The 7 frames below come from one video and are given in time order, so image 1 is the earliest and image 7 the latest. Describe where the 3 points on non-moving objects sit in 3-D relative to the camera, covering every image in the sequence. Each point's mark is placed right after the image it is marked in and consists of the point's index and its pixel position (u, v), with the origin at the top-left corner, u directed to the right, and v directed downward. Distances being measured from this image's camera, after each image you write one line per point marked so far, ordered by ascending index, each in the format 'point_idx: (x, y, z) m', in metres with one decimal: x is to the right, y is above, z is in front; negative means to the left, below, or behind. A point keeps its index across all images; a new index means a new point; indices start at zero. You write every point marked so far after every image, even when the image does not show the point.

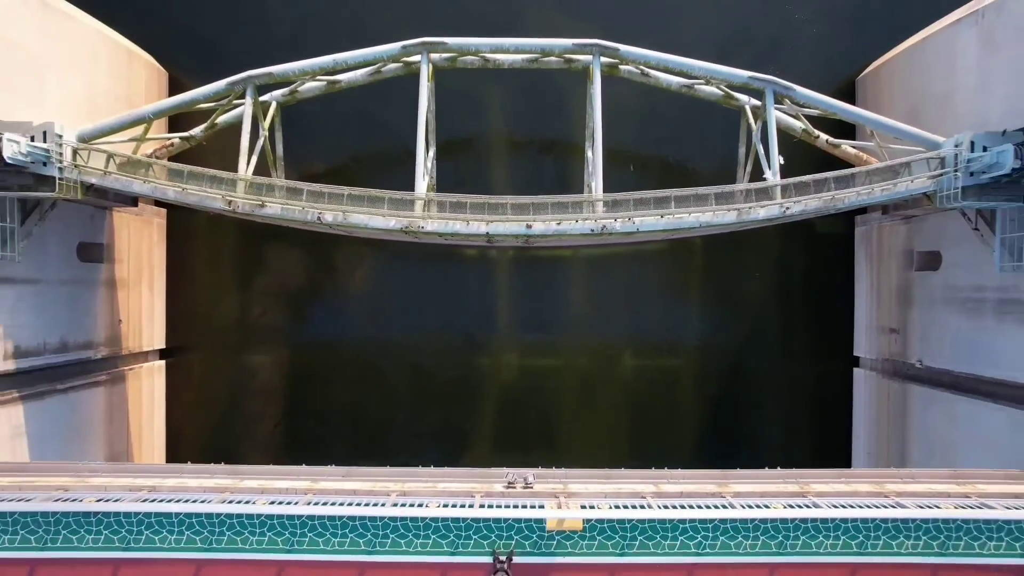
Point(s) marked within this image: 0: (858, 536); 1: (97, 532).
0: (+4.1, -2.9, +5.2) m
1: (-4.9, -2.8, +5.3) m
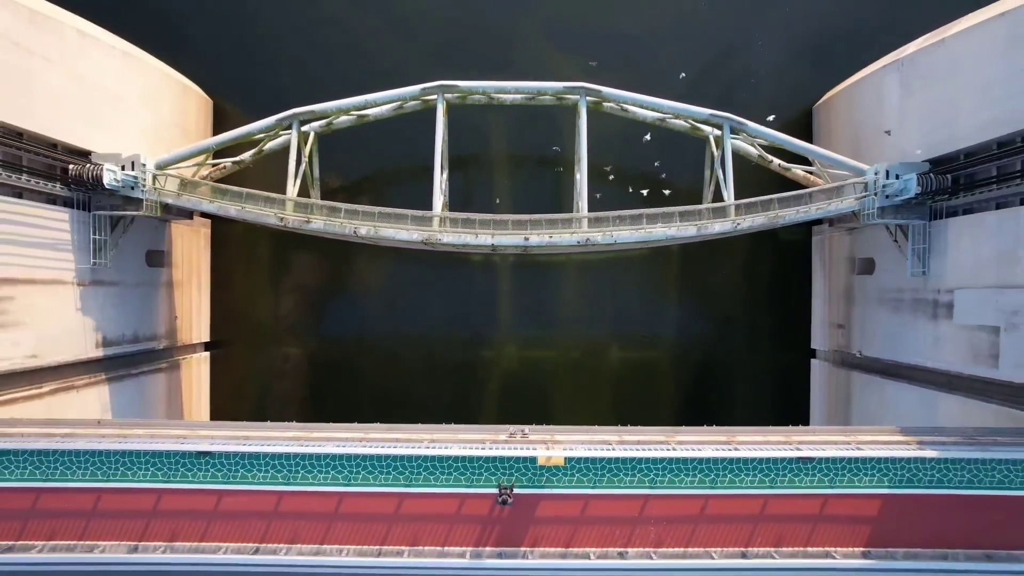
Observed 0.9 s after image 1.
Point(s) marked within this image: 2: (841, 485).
0: (+4.1, -2.9, +7.1) m
1: (-4.9, -2.9, +7.2) m
2: (+5.2, -3.1, +7.1) m
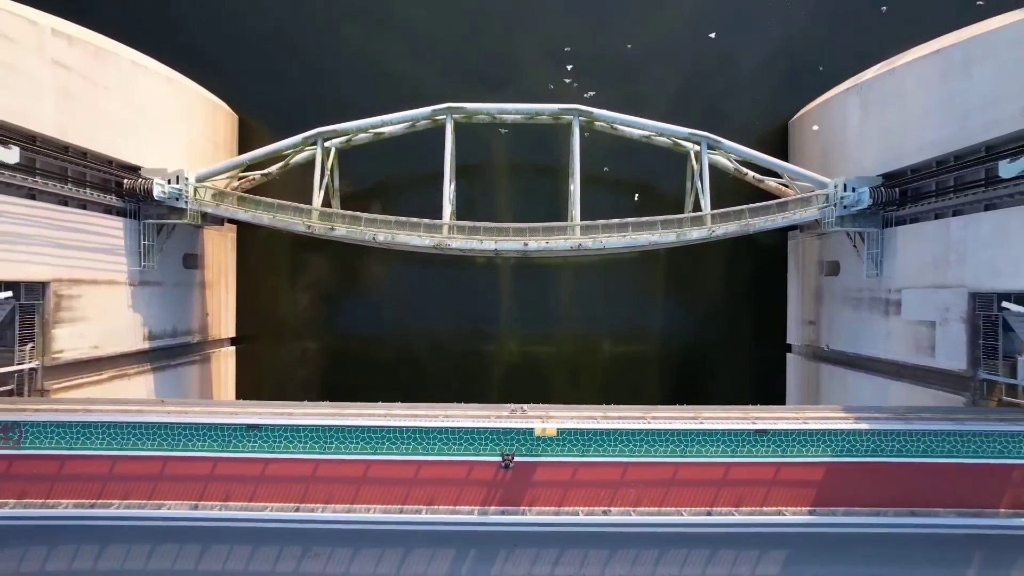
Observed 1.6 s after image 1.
0: (+4.1, -2.9, +8.4) m
1: (-4.9, -2.8, +8.5) m
2: (+5.3, -3.1, +8.4) m
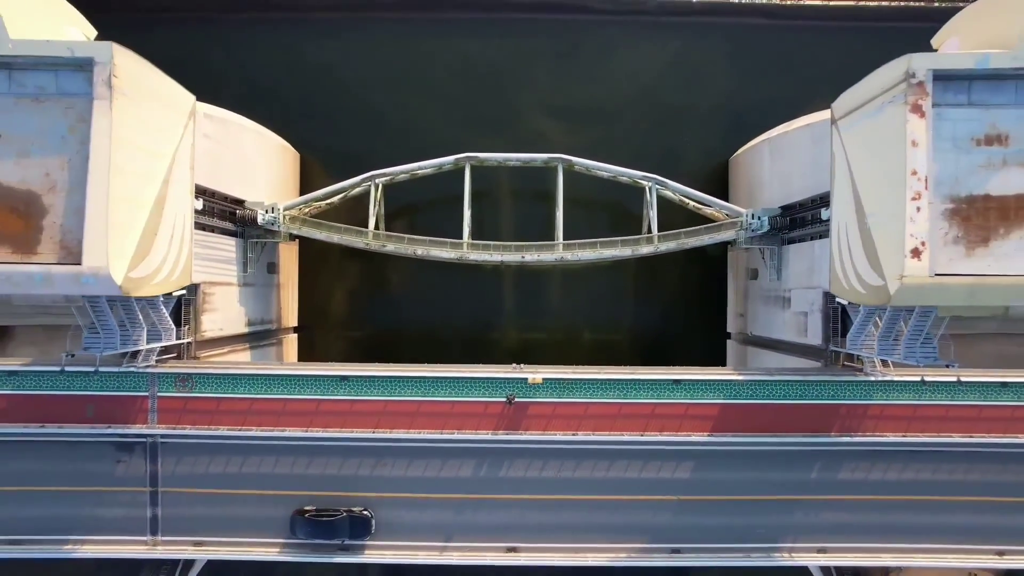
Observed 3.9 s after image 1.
0: (+4.2, -3.0, +12.8) m
1: (-4.9, -2.8, +12.9) m
2: (+5.3, -3.1, +12.8) m
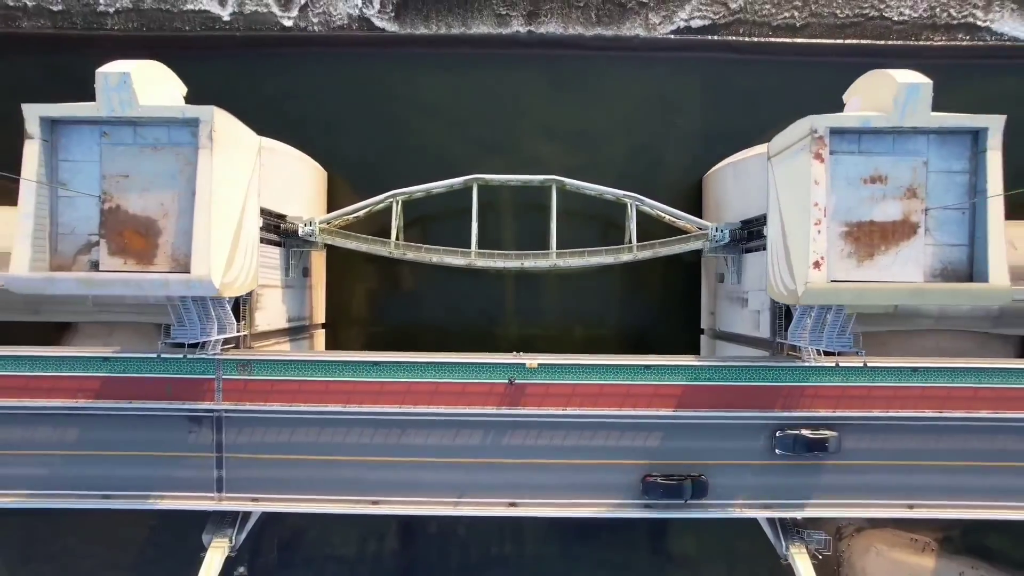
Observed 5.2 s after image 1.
0: (+4.2, -3.0, +15.7) m
1: (-4.8, -2.9, +15.8) m
2: (+5.3, -3.2, +15.7) m
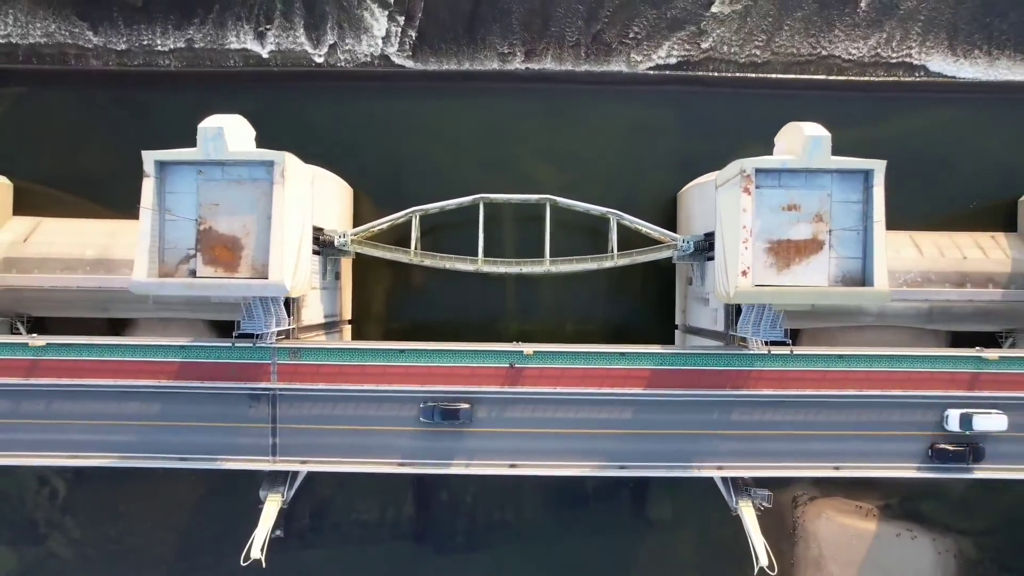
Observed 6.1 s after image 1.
0: (+4.2, -3.1, +19.2) m
1: (-4.8, -3.0, +19.3) m
2: (+5.3, -3.3, +19.2) m
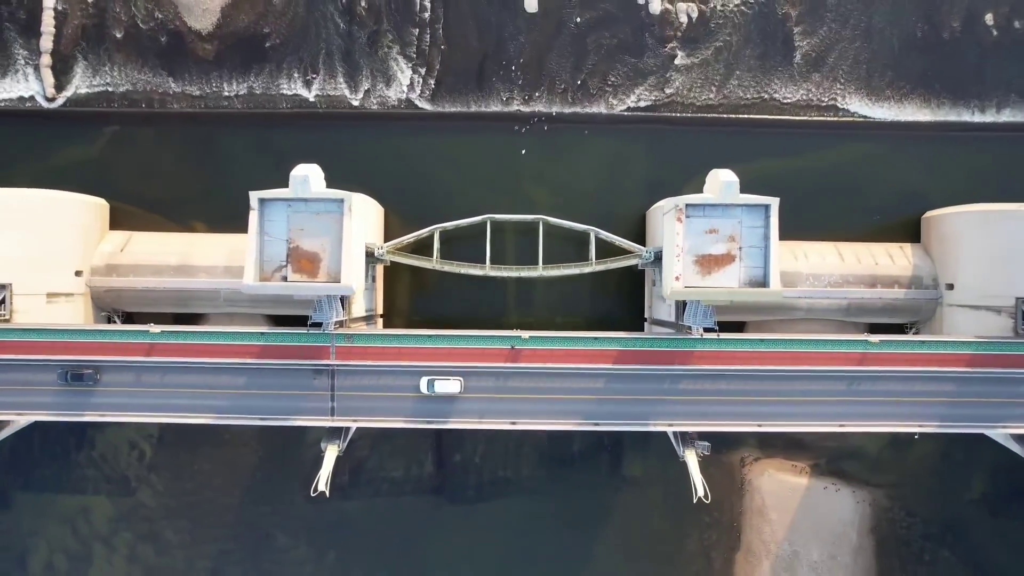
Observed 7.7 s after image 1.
0: (+4.3, -3.1, +25.2) m
1: (-4.8, -3.0, +25.4) m
2: (+5.4, -3.3, +25.2) m
